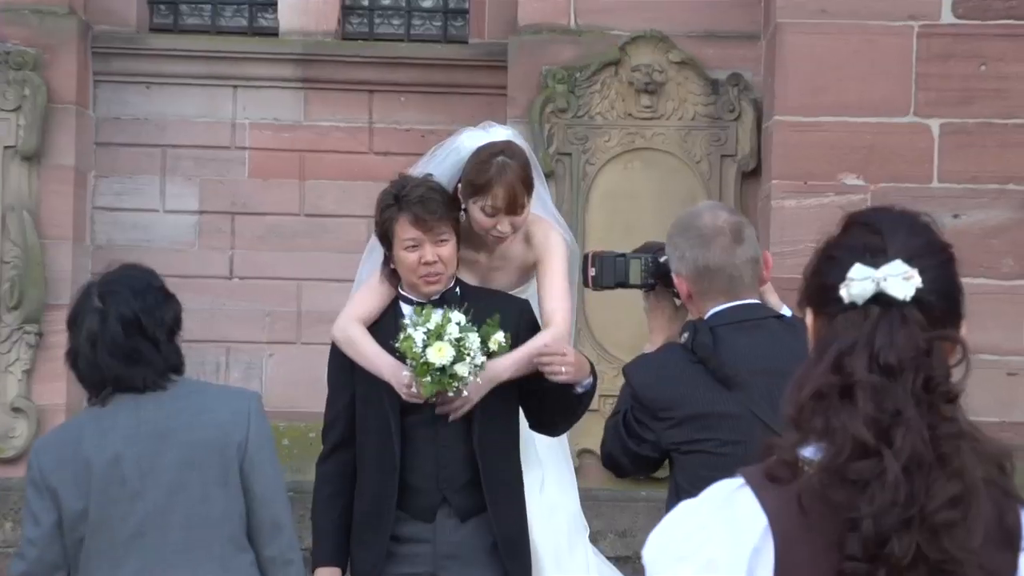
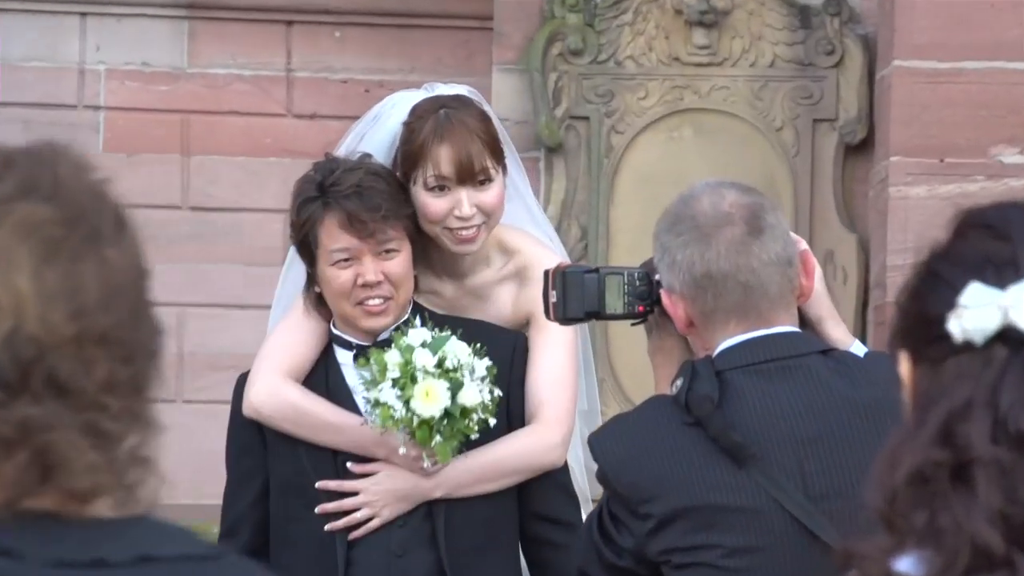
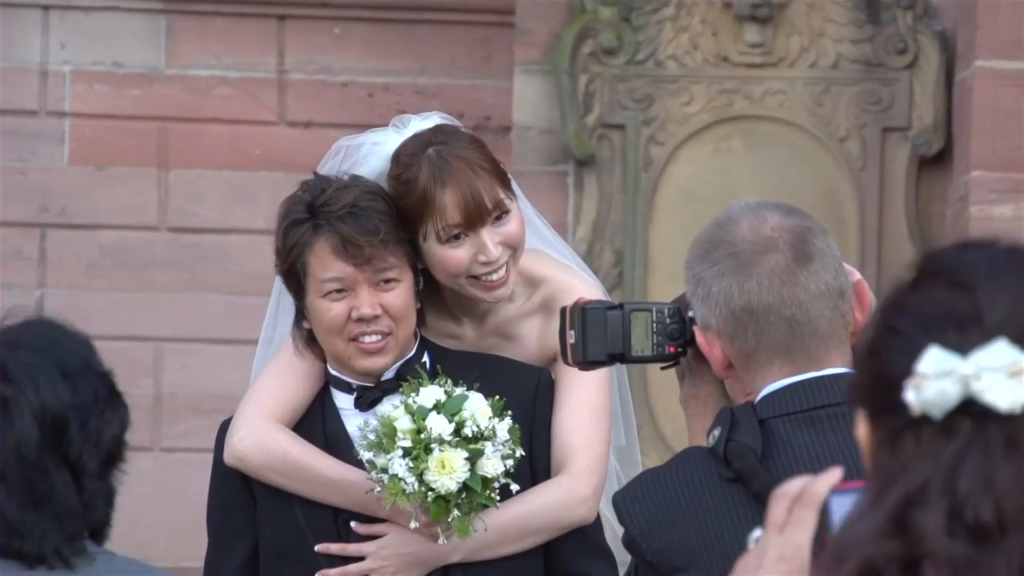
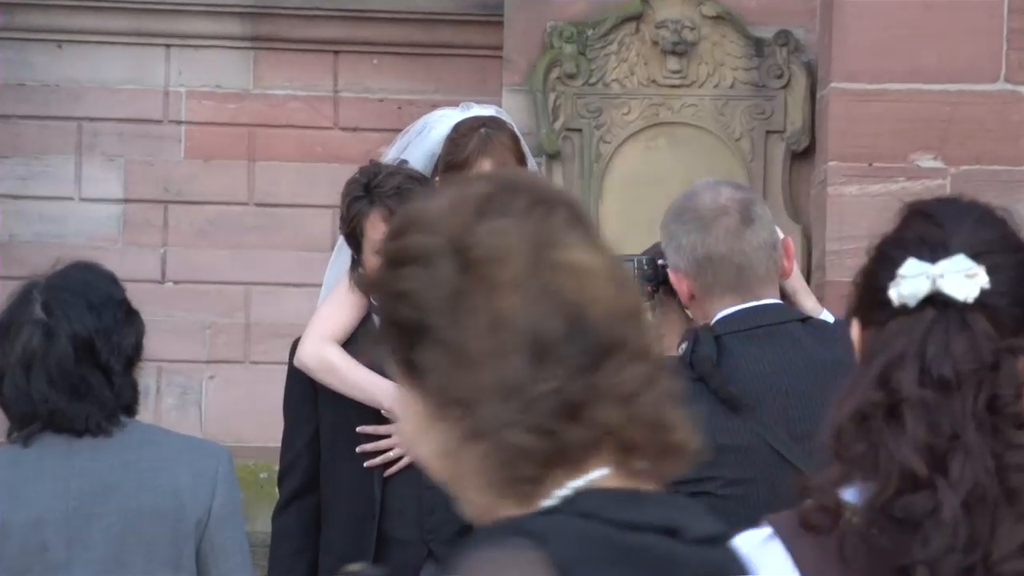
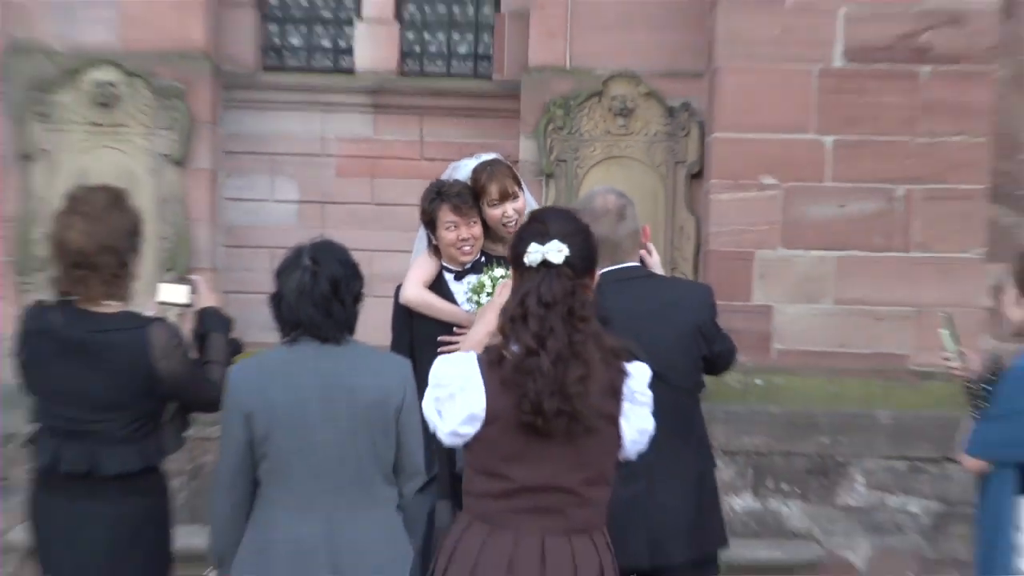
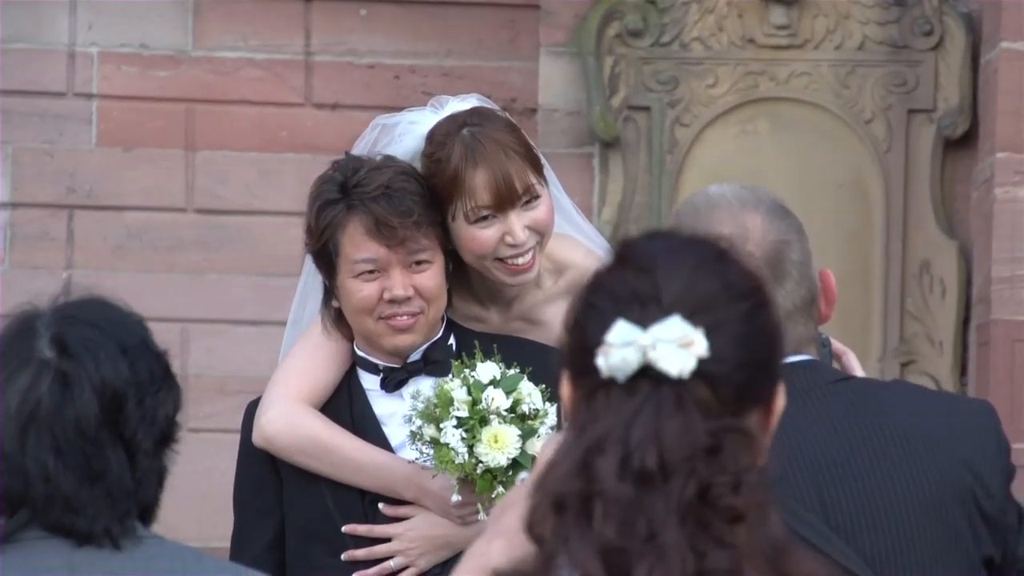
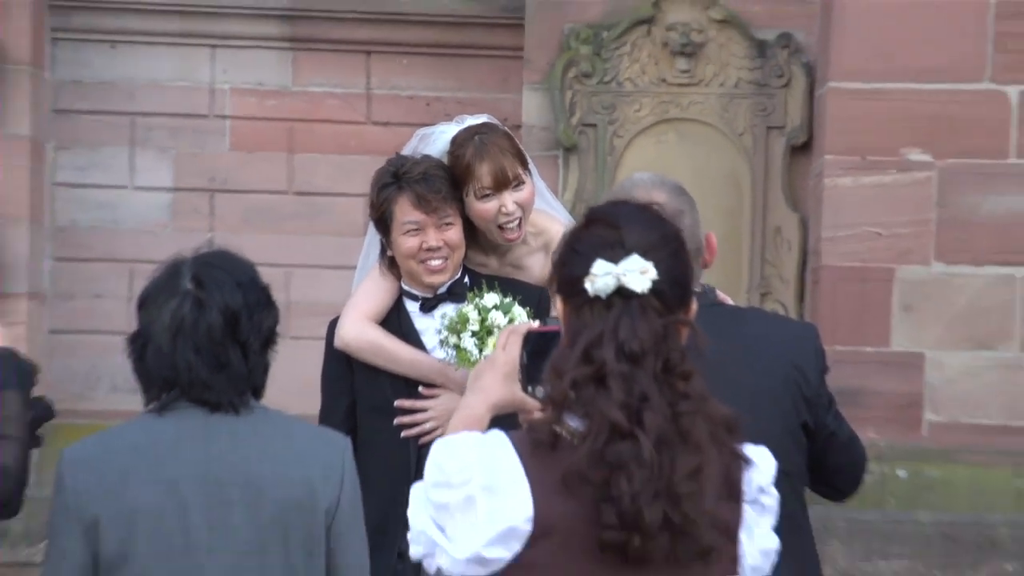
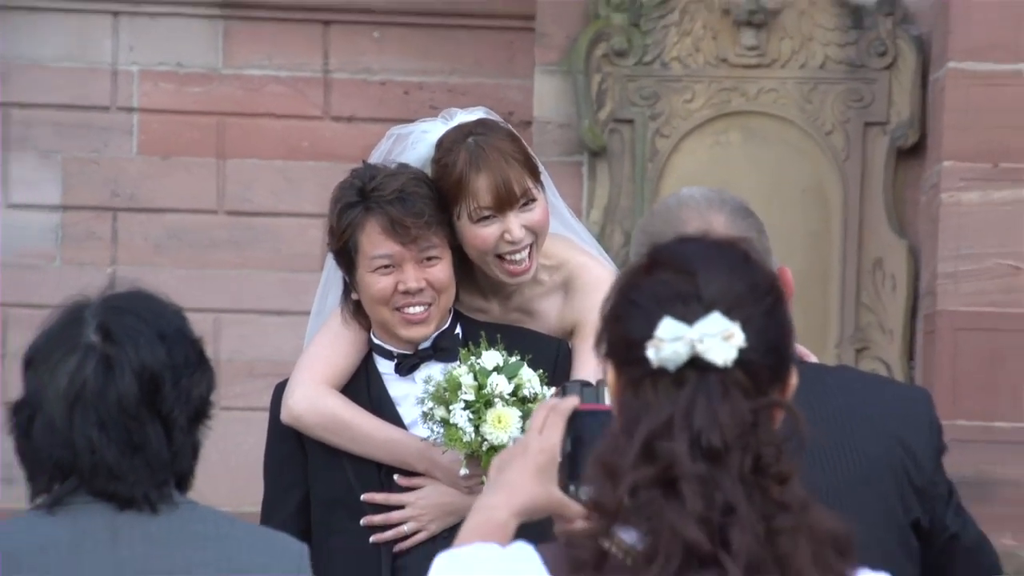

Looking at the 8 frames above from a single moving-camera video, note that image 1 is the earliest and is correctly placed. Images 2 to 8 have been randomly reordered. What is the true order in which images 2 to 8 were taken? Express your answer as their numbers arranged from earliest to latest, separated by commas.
4, 2, 3, 6, 8, 7, 5
